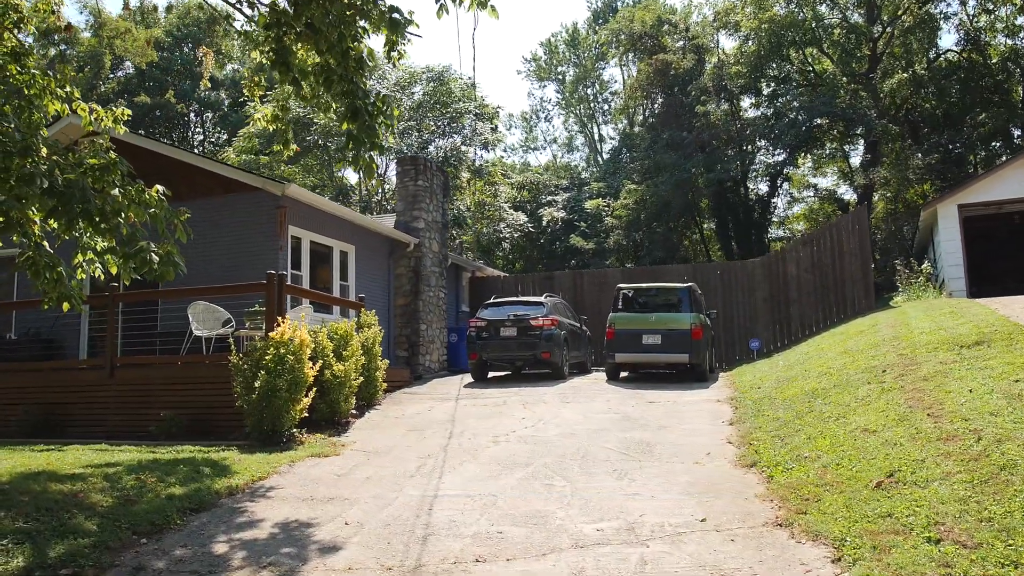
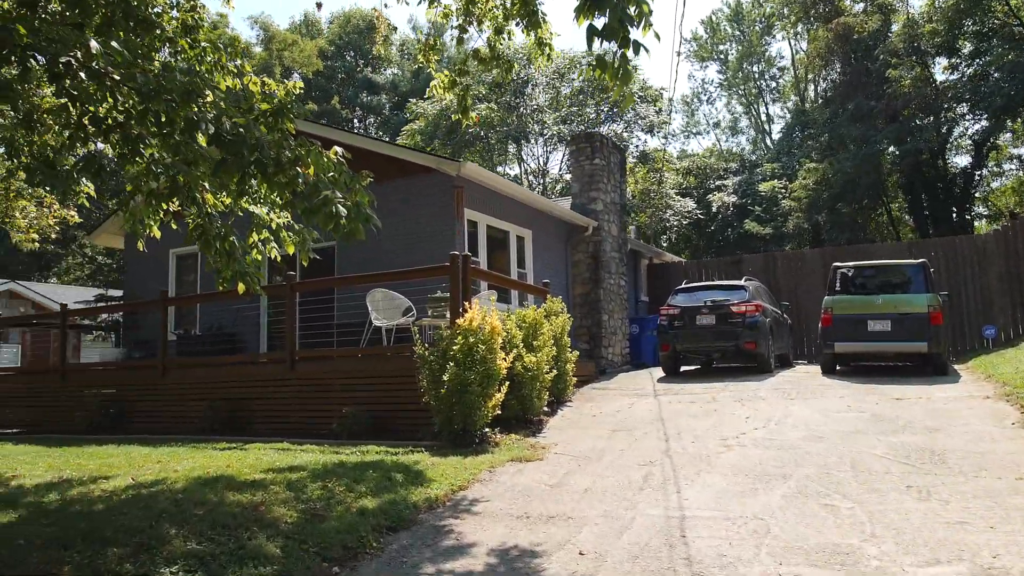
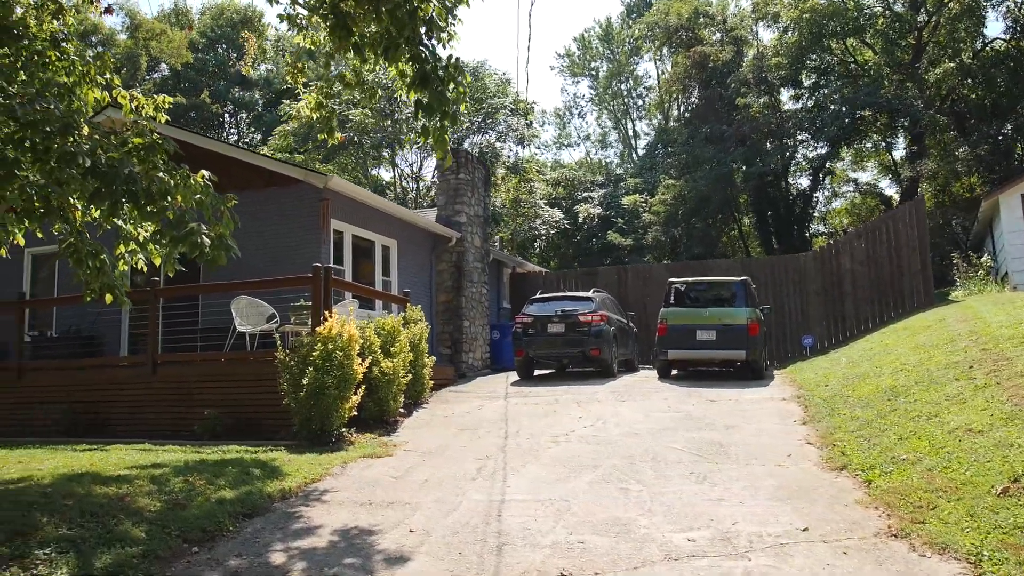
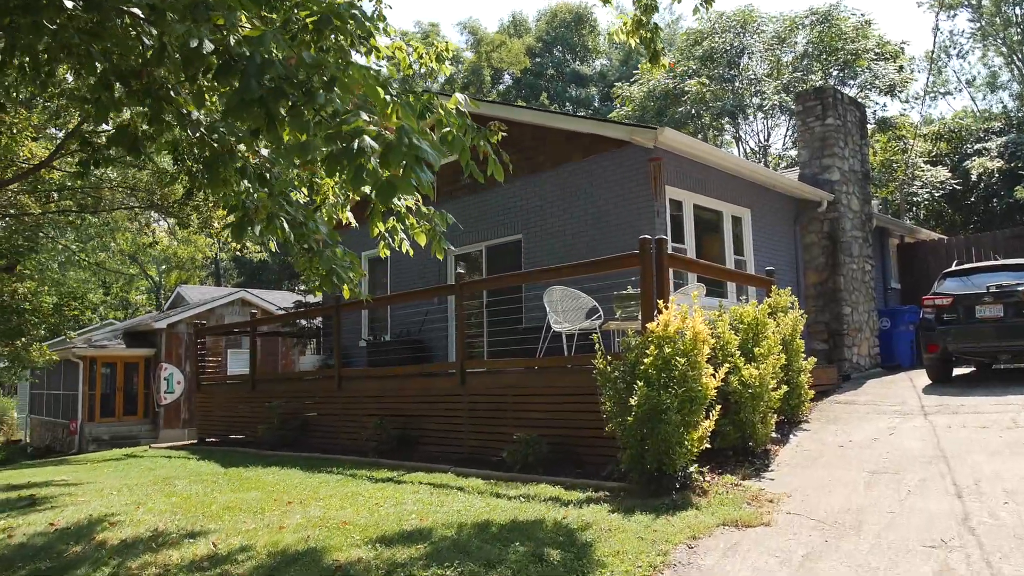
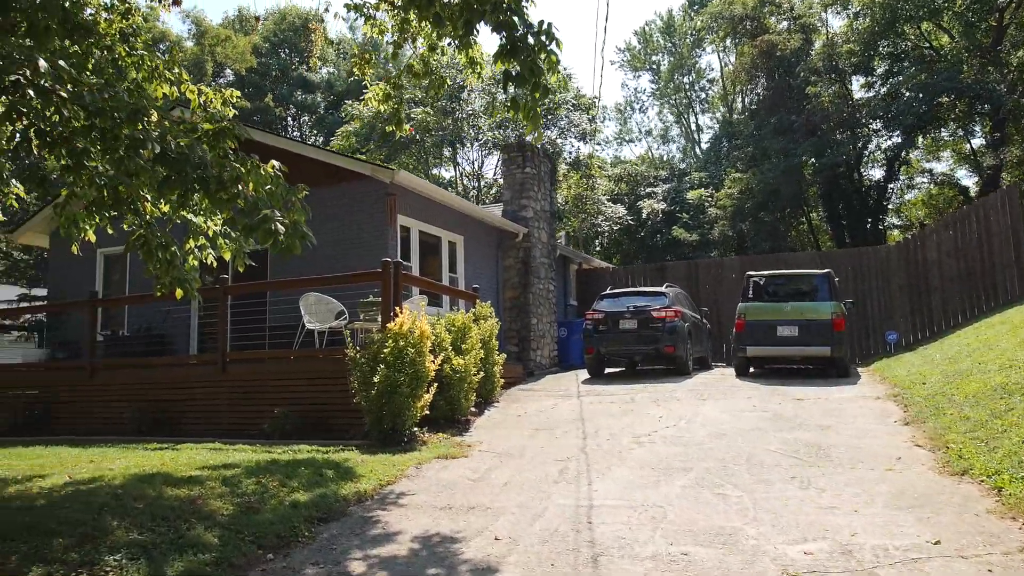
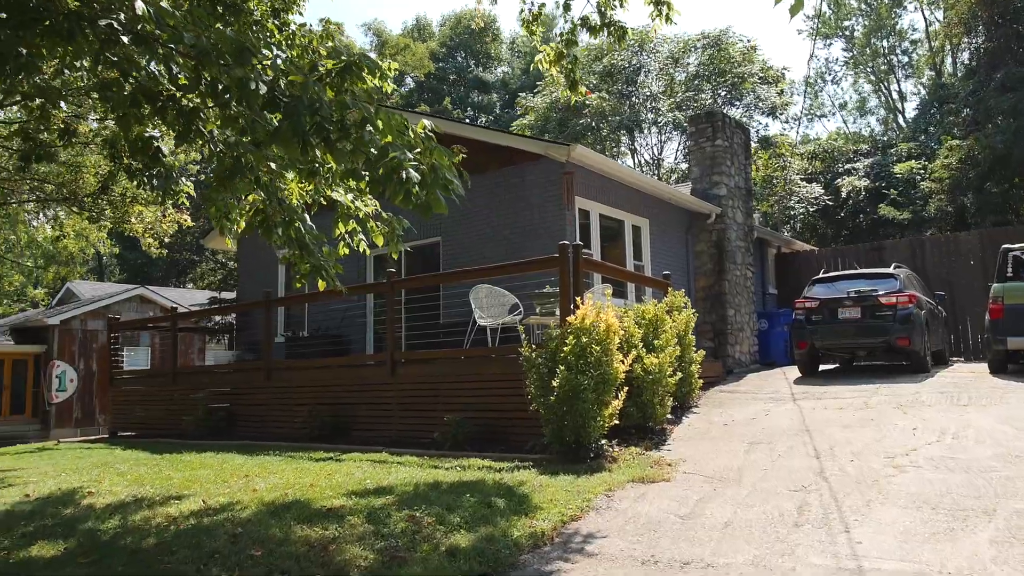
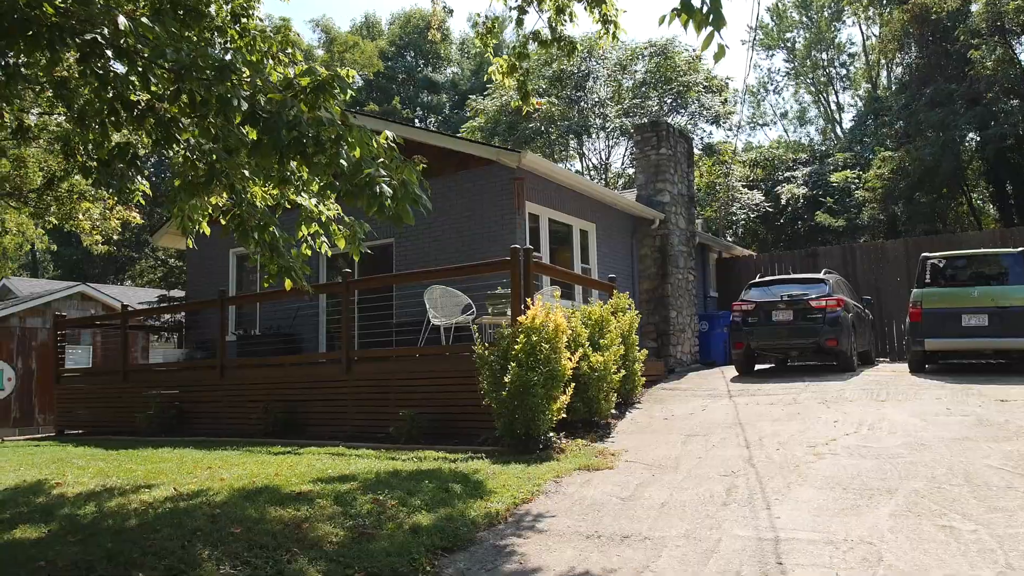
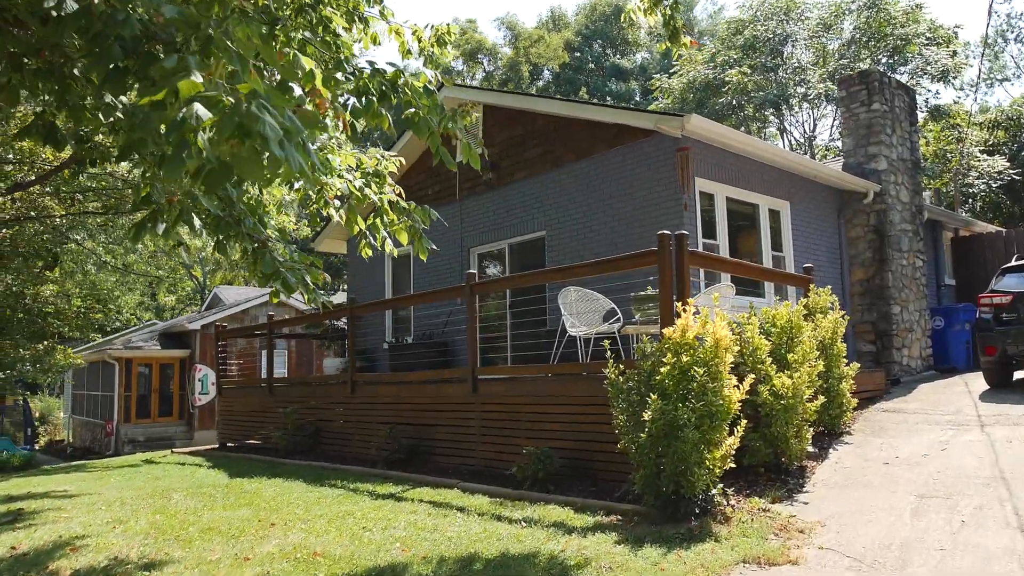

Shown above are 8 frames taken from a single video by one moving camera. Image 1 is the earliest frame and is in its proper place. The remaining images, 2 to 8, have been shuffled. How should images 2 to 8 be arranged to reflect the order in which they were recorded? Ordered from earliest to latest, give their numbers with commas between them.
3, 5, 2, 7, 6, 4, 8
